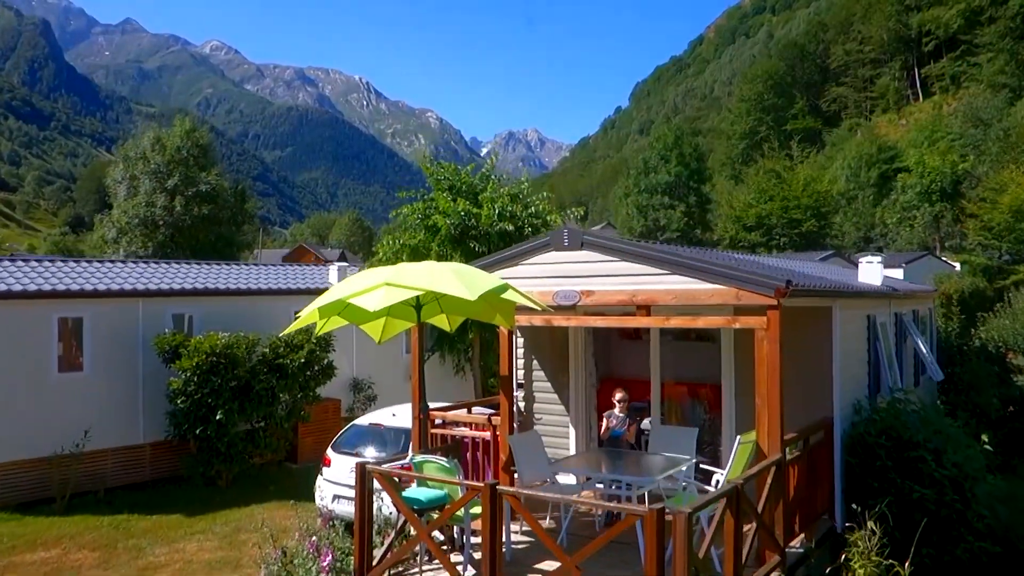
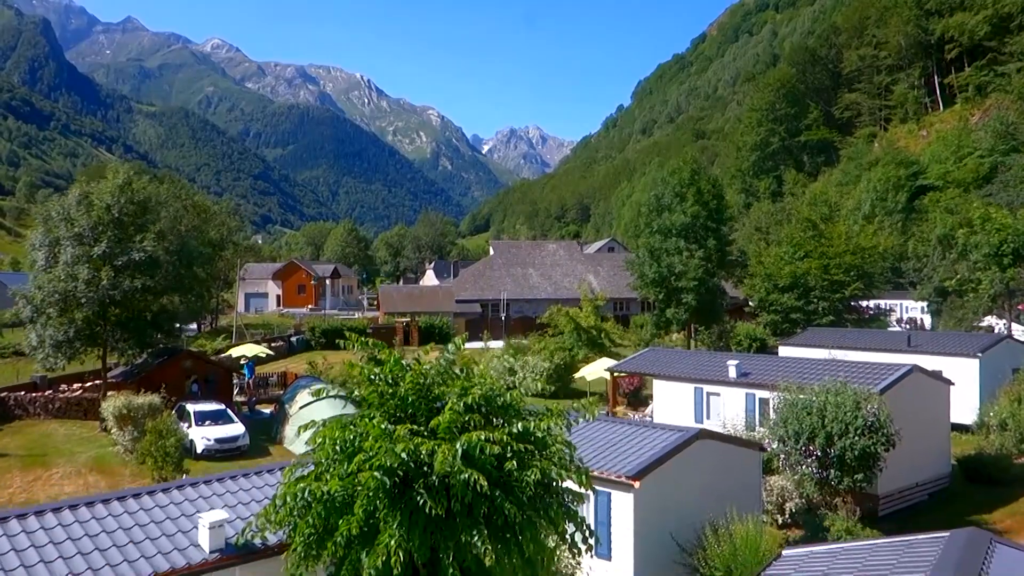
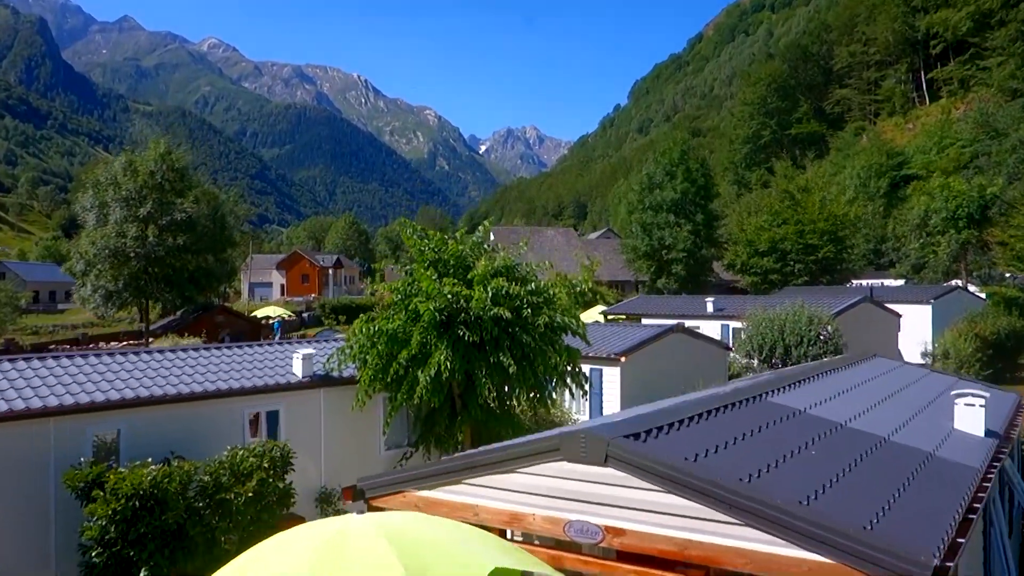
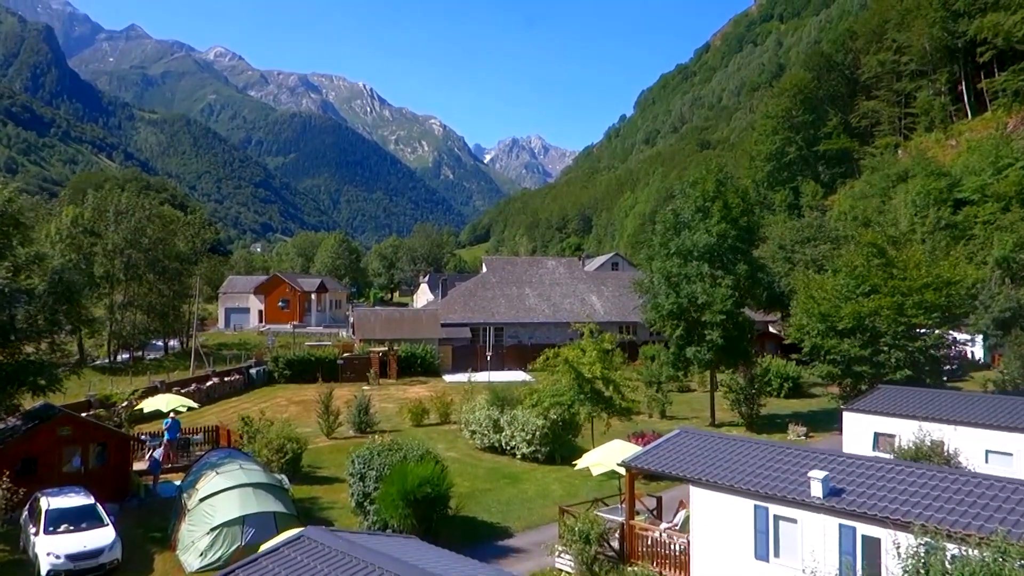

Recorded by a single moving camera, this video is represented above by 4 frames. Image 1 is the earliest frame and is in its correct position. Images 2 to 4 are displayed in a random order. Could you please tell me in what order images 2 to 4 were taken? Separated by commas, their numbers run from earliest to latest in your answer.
3, 2, 4
